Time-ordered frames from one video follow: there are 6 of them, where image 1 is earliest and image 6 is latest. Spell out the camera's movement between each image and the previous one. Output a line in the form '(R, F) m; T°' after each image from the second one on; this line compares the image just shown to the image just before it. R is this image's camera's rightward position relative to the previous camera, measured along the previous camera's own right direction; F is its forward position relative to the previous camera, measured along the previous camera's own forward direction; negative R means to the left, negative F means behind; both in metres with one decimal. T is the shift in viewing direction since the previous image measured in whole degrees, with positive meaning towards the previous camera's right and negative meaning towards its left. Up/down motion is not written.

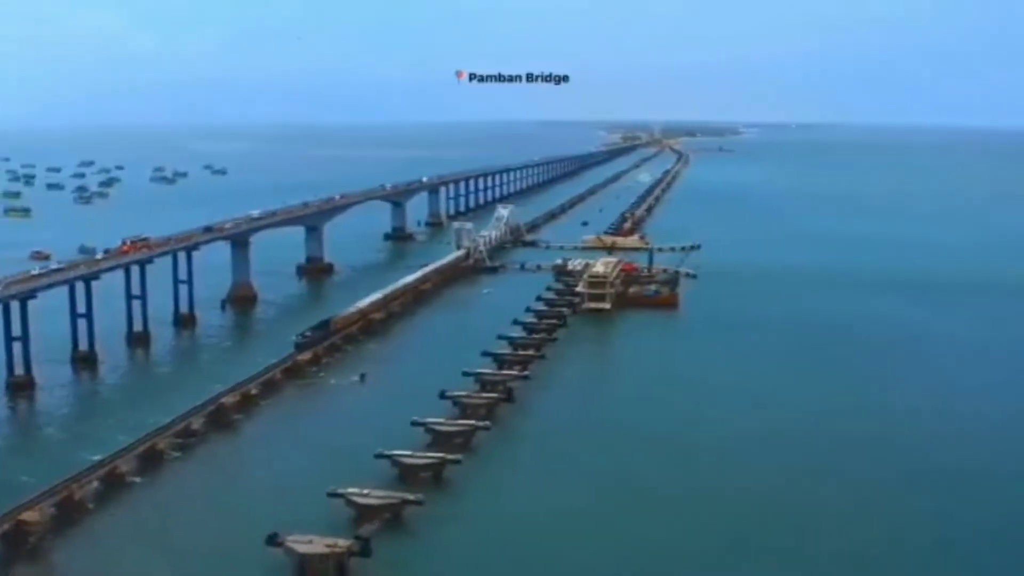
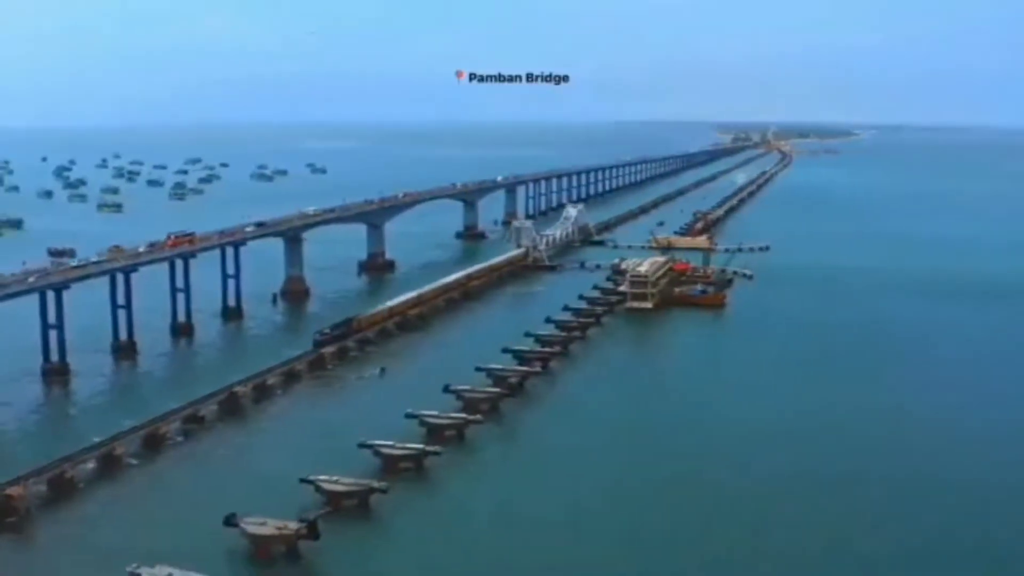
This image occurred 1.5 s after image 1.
(+0.8, -0.1) m; -5°
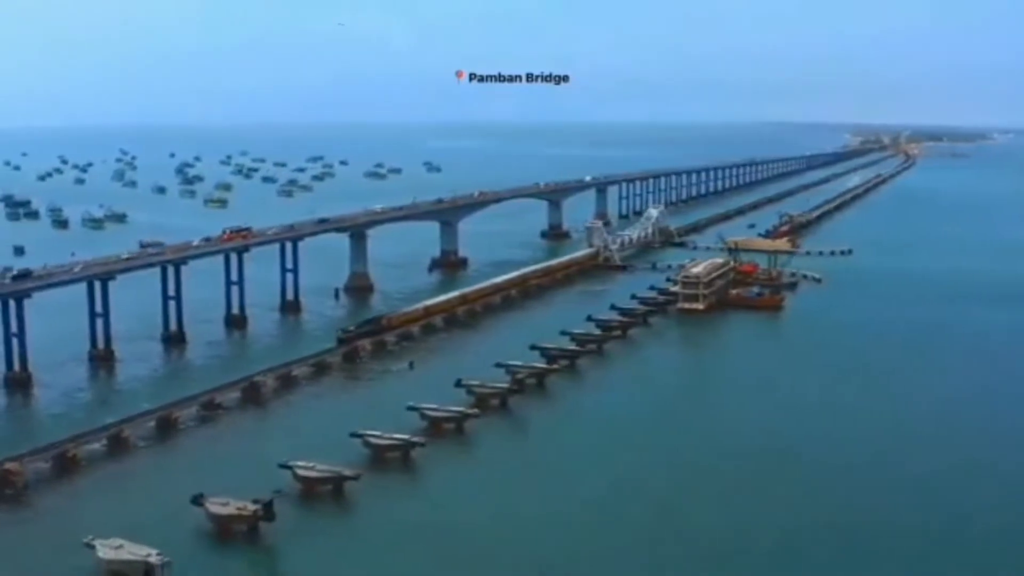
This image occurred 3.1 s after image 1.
(+0.9, -0.1) m; -5°
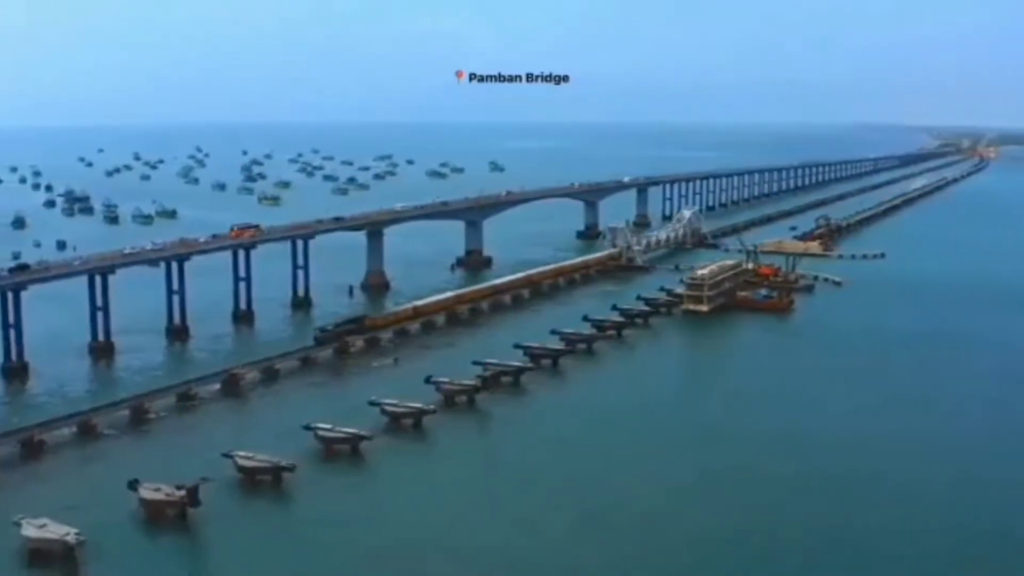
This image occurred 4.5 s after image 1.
(+0.8, -0.2) m; -3°
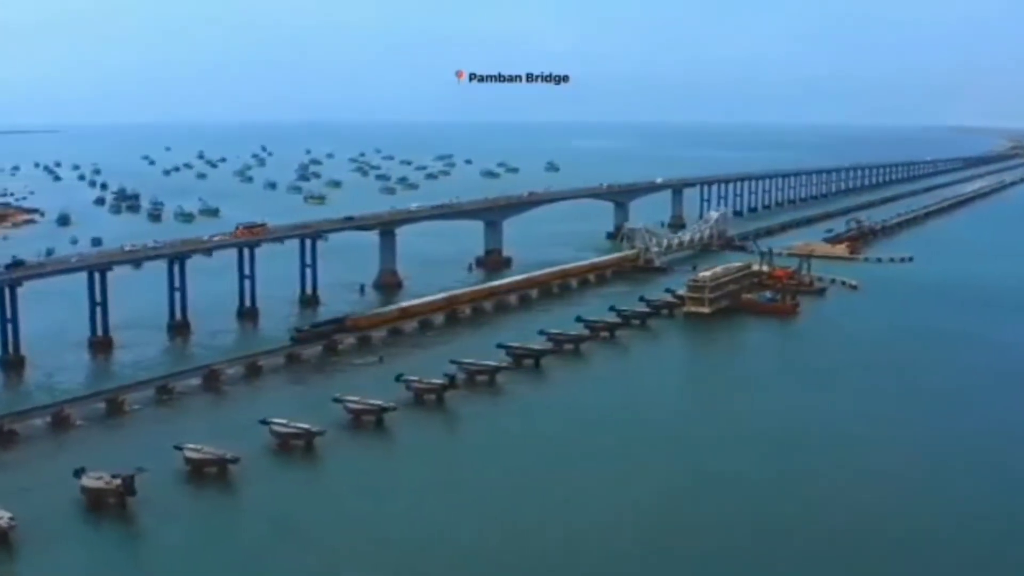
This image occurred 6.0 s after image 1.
(+0.8, -0.2) m; -3°
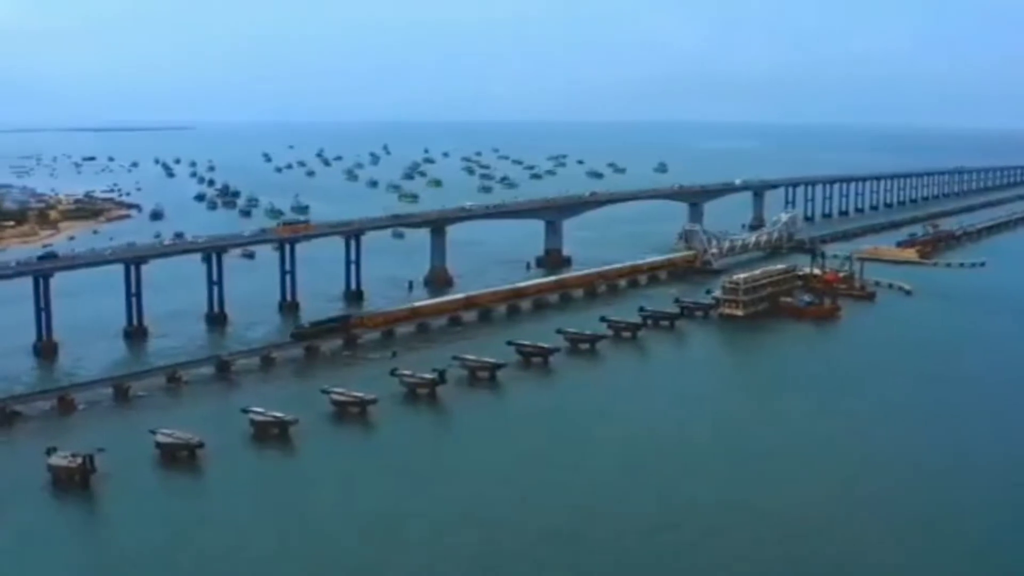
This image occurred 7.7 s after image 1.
(+1.1, -0.2) m; -5°
